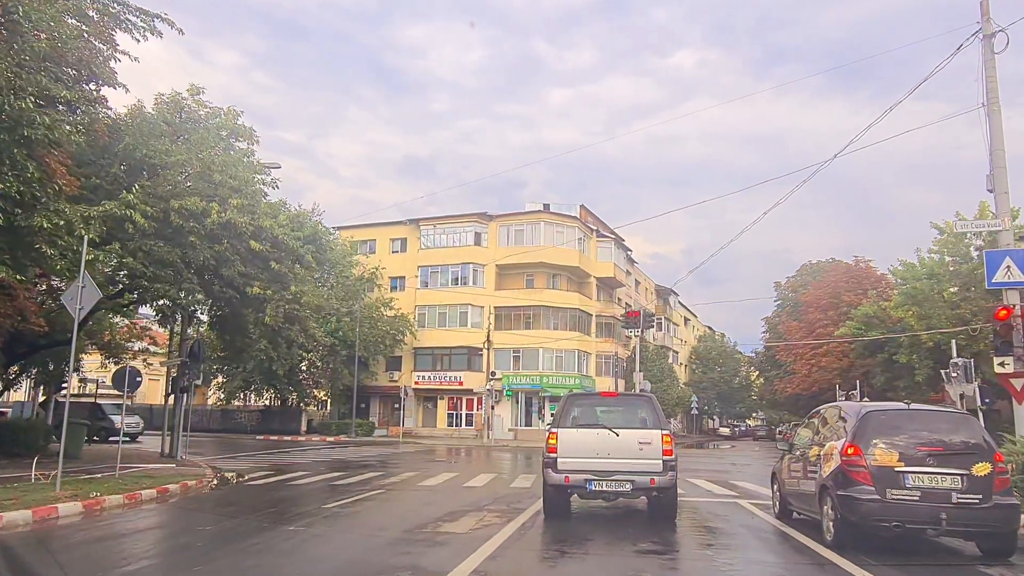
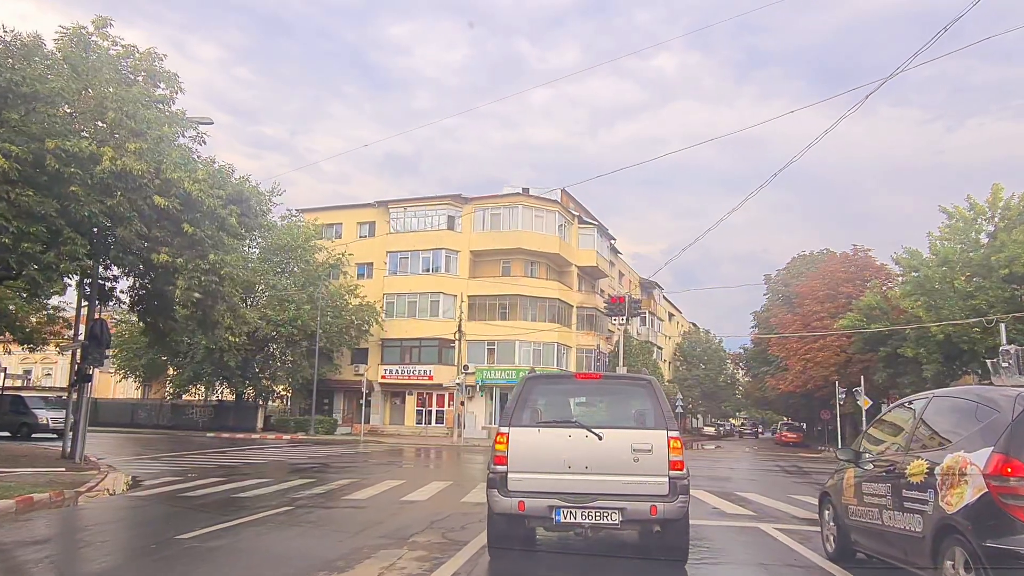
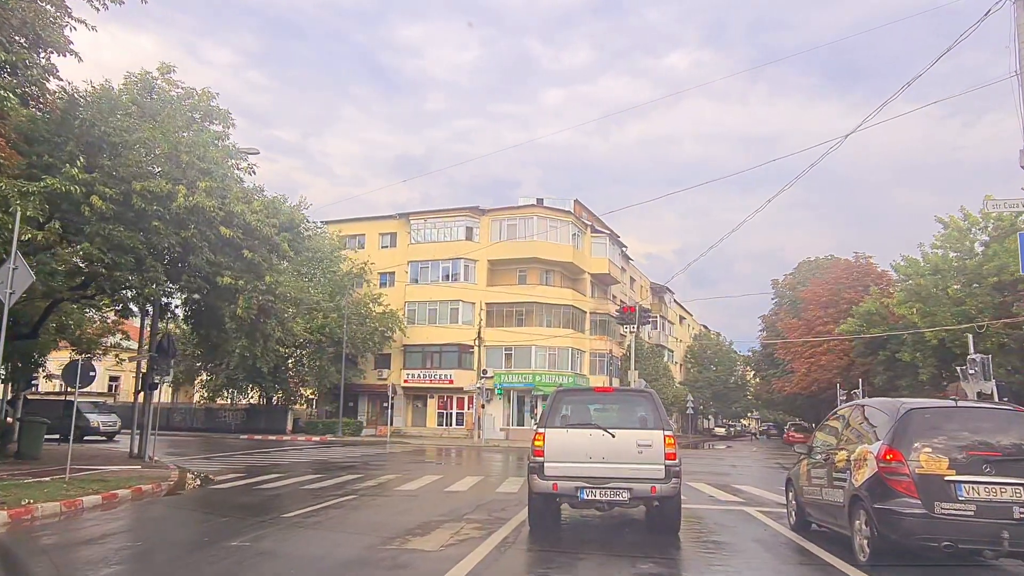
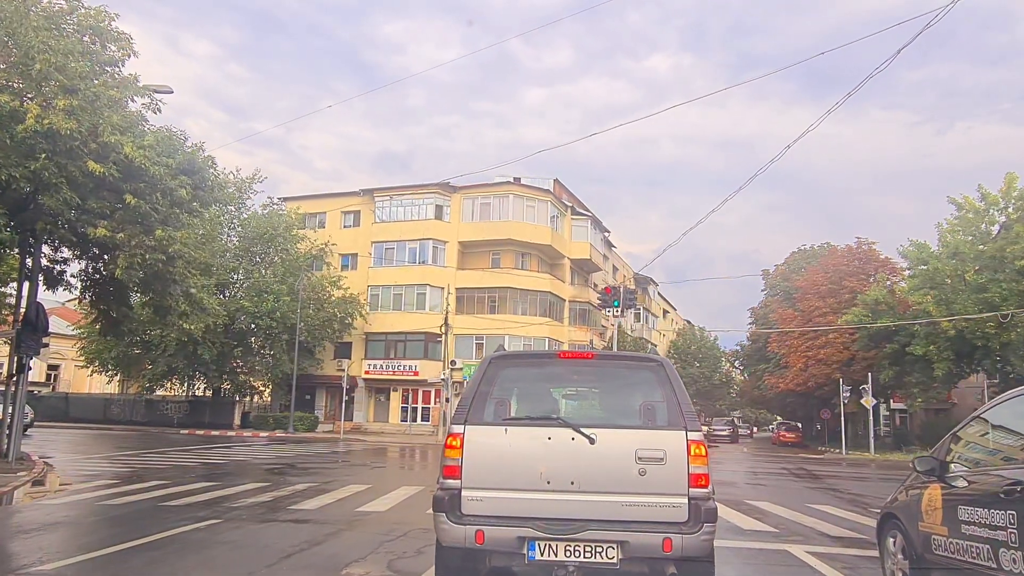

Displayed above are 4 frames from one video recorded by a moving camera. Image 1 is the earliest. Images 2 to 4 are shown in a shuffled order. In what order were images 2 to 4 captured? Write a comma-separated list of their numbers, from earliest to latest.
3, 2, 4
